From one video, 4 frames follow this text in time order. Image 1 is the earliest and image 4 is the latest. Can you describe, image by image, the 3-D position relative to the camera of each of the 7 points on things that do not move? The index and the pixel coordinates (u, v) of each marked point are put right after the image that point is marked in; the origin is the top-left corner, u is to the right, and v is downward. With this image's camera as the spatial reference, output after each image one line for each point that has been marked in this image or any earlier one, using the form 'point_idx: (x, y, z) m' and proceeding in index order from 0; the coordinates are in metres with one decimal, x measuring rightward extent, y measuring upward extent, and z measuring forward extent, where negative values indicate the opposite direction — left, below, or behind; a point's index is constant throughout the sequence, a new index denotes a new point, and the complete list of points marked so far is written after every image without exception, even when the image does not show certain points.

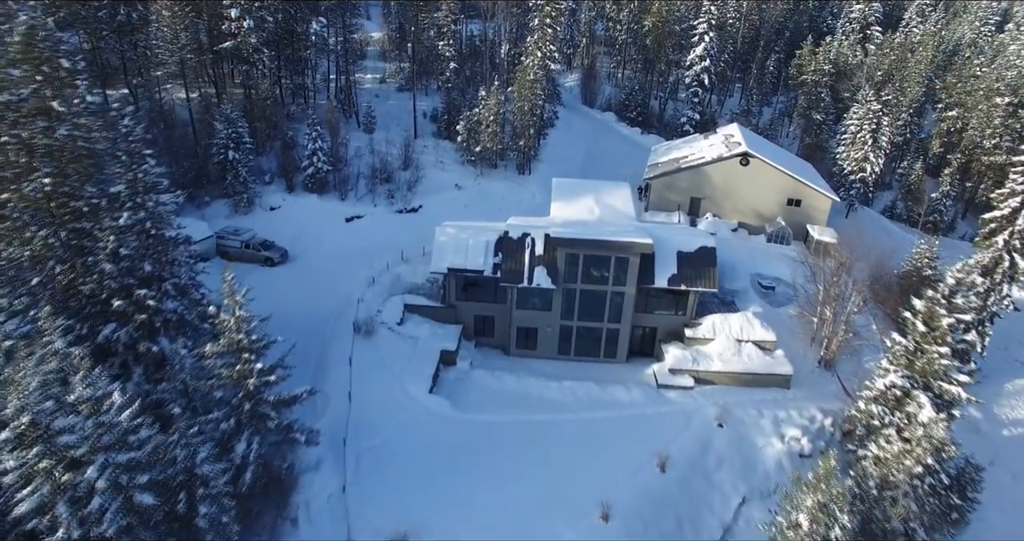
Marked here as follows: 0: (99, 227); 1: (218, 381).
0: (-12.8, +1.4, +18.7) m
1: (-8.4, -3.1, +17.1) m
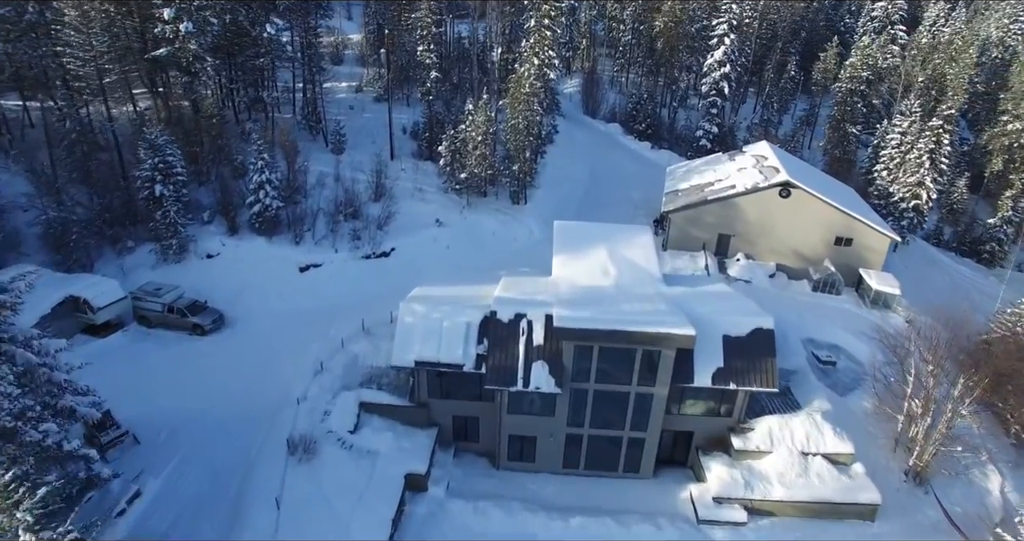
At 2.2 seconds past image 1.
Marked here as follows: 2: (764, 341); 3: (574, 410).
0: (-13.1, -1.7, +11.9) m
1: (-8.7, -6.2, +10.4) m
2: (+8.2, -2.3, +19.6) m
3: (+2.0, -4.6, +19.7) m
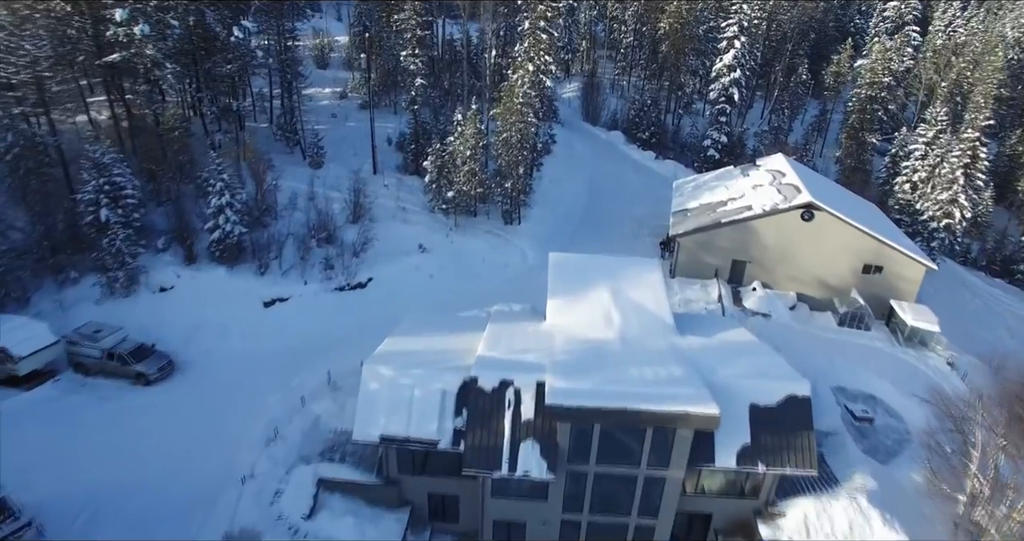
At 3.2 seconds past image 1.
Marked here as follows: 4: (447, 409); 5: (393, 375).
0: (-13.6, -3.3, +8.6) m
1: (-9.1, -7.8, +7.1) m
2: (+7.8, -3.8, +16.3) m
3: (+1.6, -6.1, +16.4) m
4: (-1.8, -3.7, +16.3) m
5: (-3.3, -2.9, +16.9) m
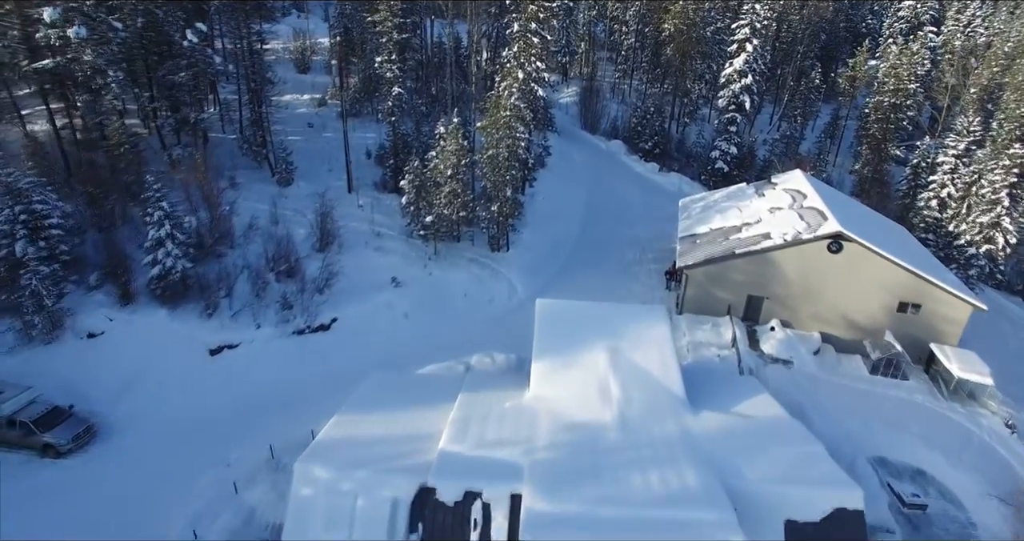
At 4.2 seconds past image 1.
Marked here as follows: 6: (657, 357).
0: (-14.2, -4.9, +5.1) m
1: (-9.7, -9.4, +3.6) m
2: (+7.2, -5.5, +12.7) m
3: (+1.0, -7.7, +12.8) m
4: (-2.4, -5.3, +12.7) m
5: (-4.0, -4.5, +13.3) m
6: (+4.2, -2.5, +17.3) m
